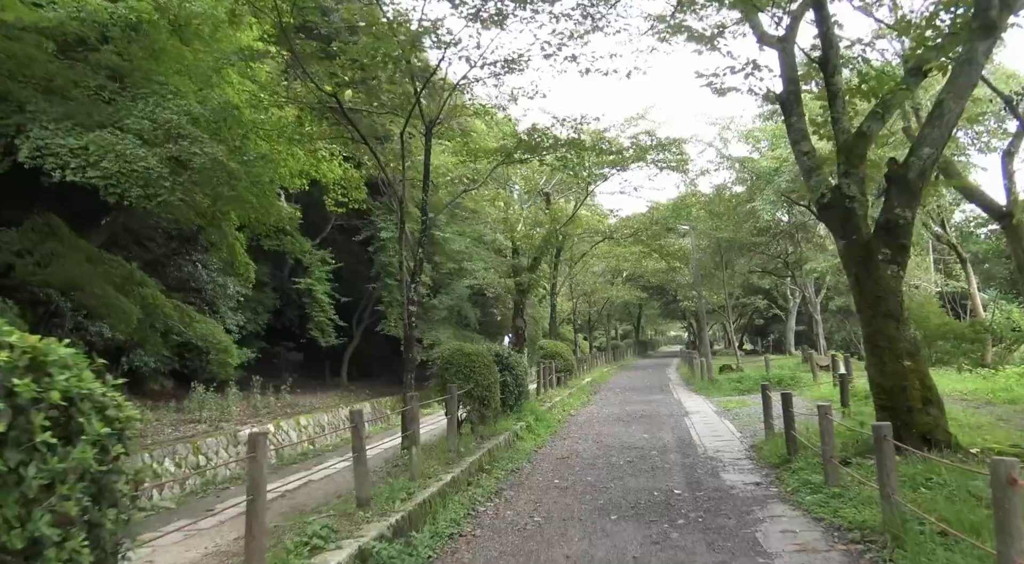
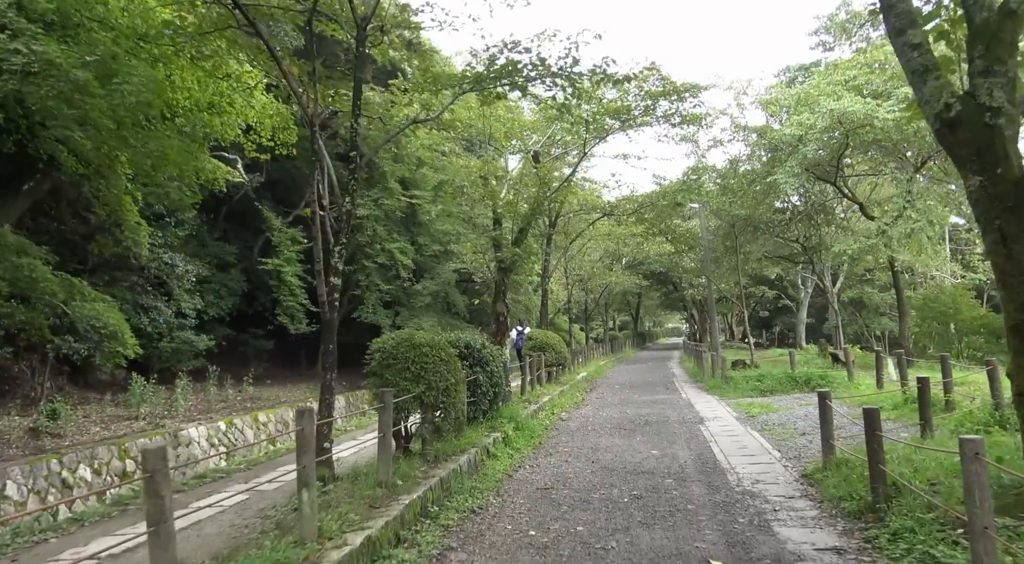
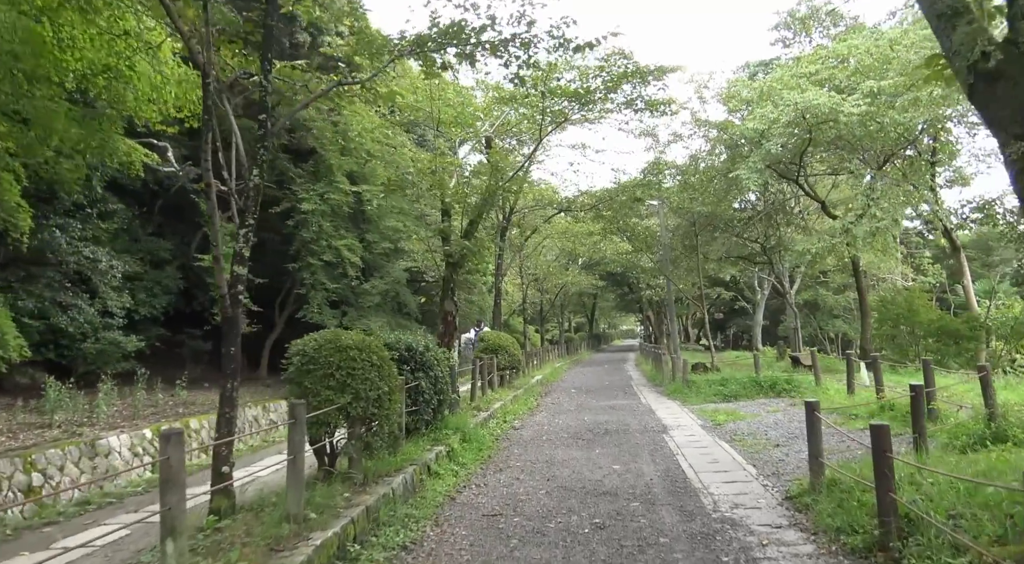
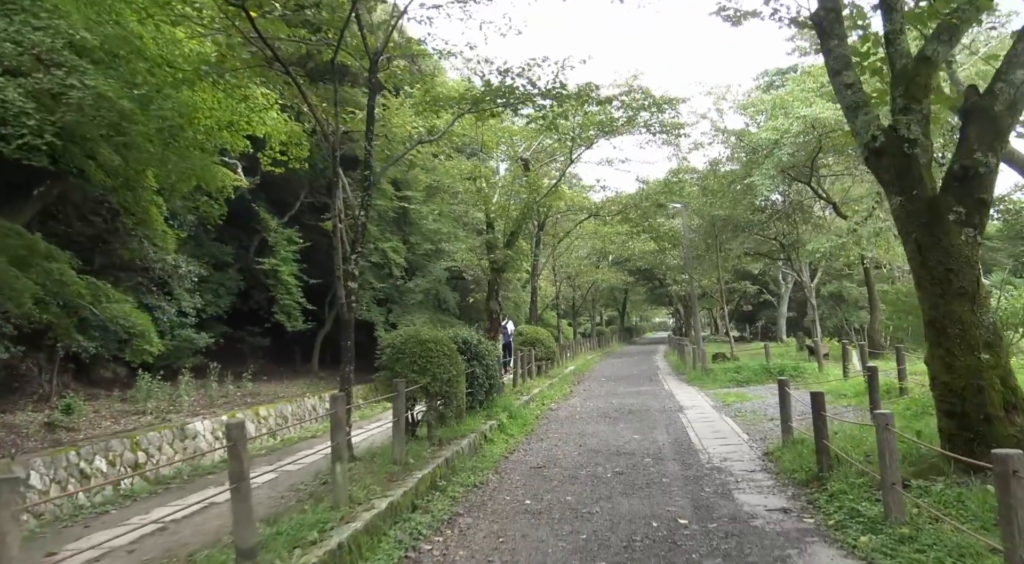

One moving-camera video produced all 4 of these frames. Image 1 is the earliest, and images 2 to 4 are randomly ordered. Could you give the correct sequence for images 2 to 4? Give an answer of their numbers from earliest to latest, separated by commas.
4, 2, 3
